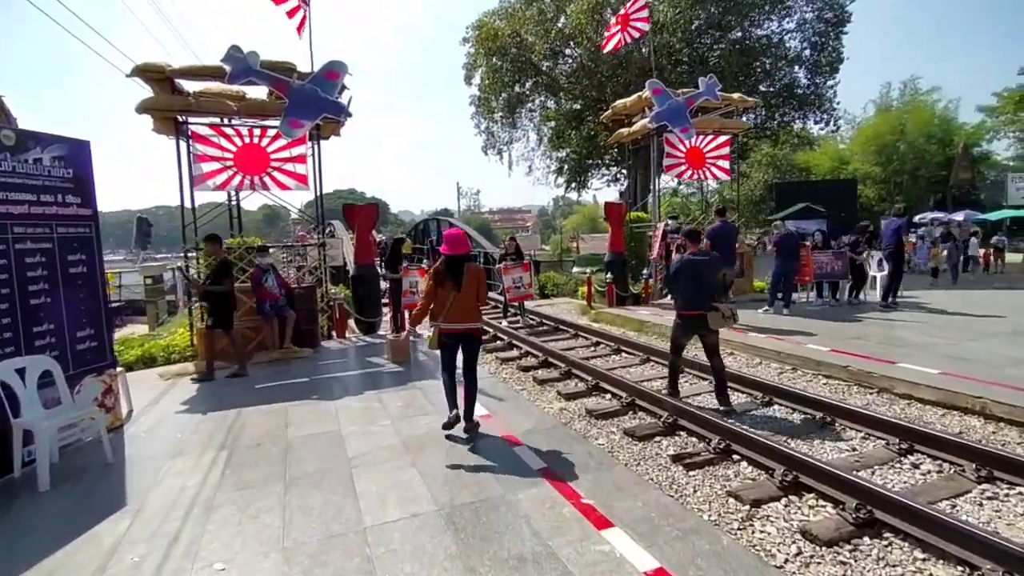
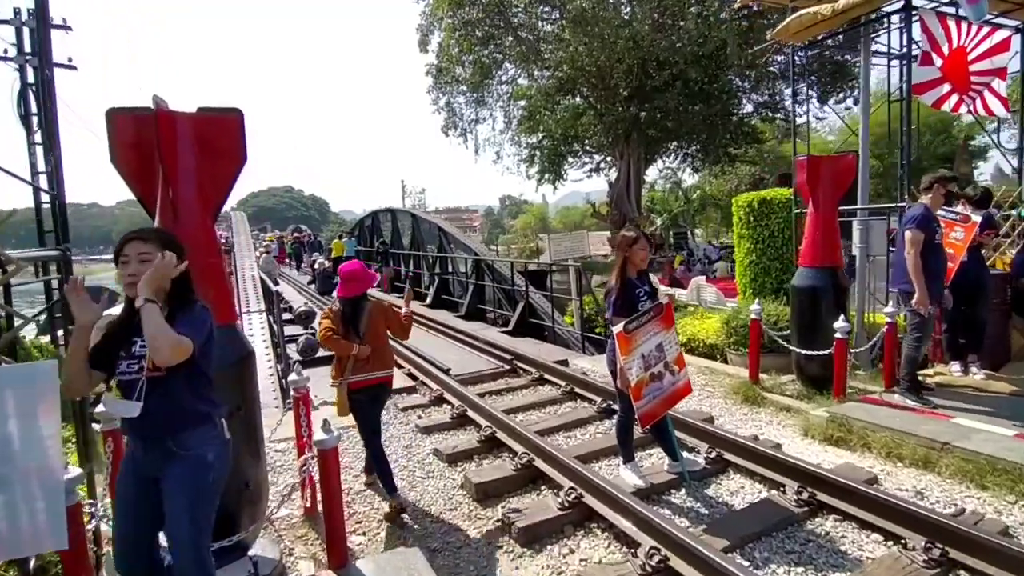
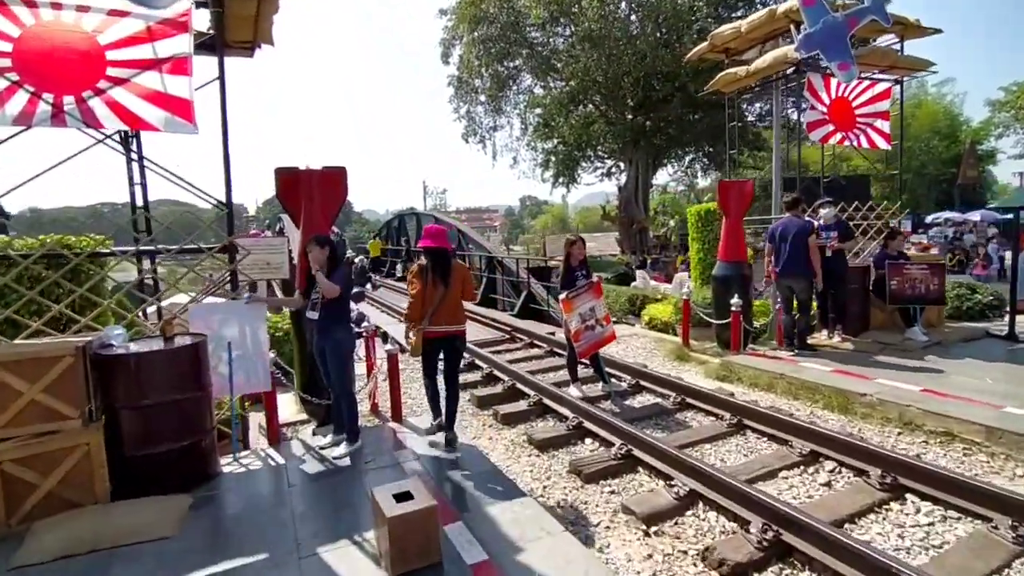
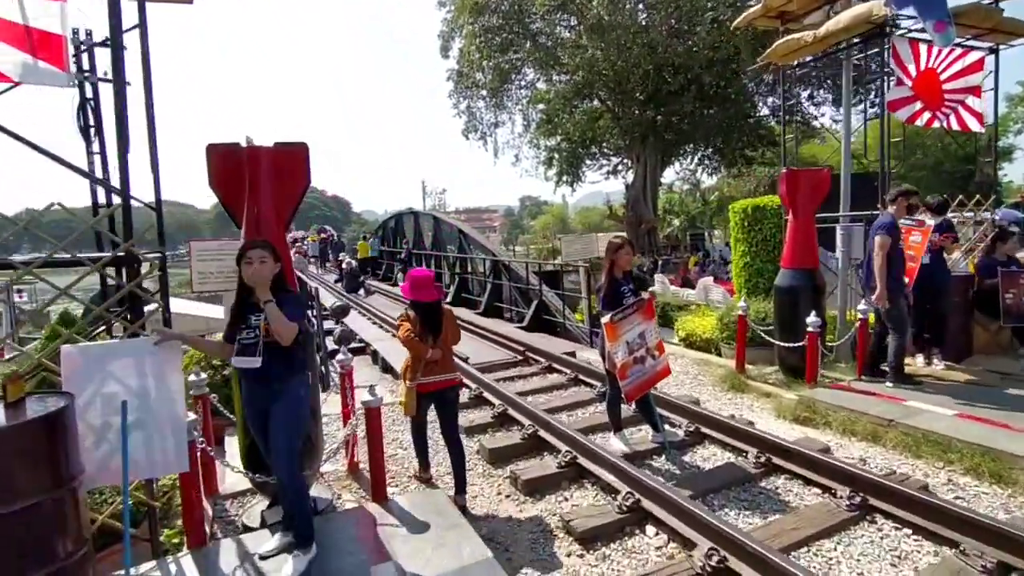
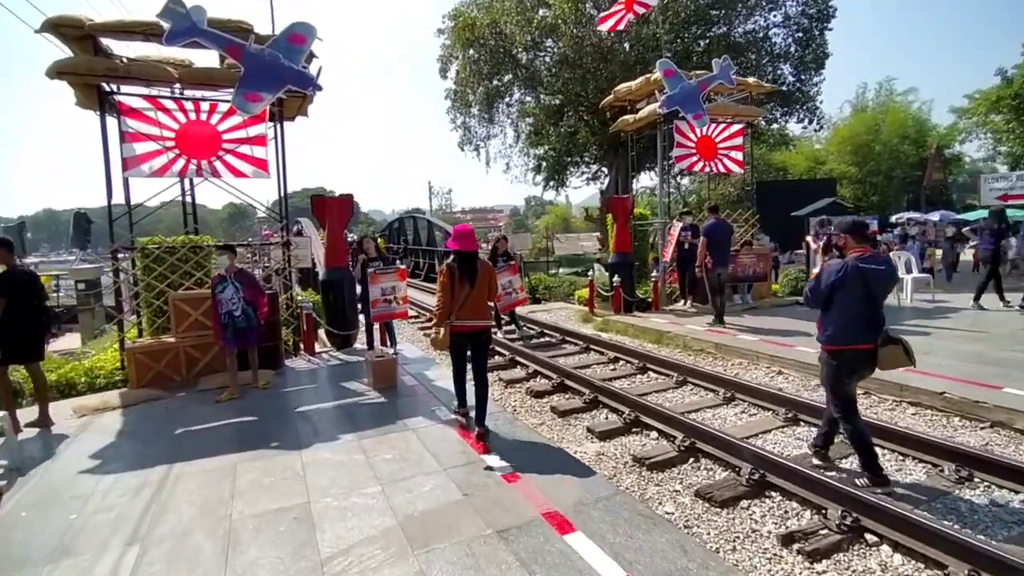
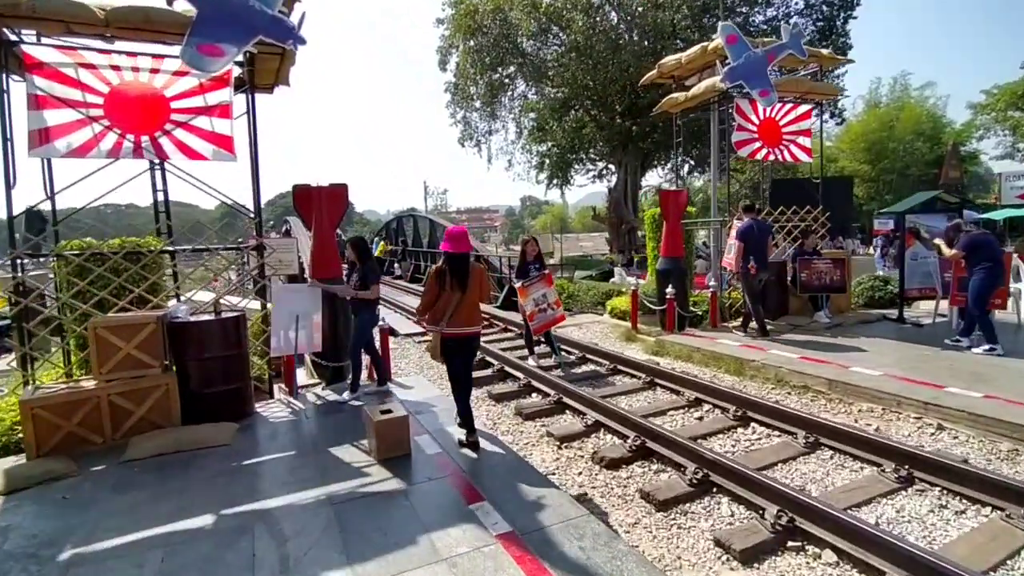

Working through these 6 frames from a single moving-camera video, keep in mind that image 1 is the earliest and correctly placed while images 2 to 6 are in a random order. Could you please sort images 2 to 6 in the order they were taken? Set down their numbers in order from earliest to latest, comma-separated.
5, 6, 3, 4, 2
